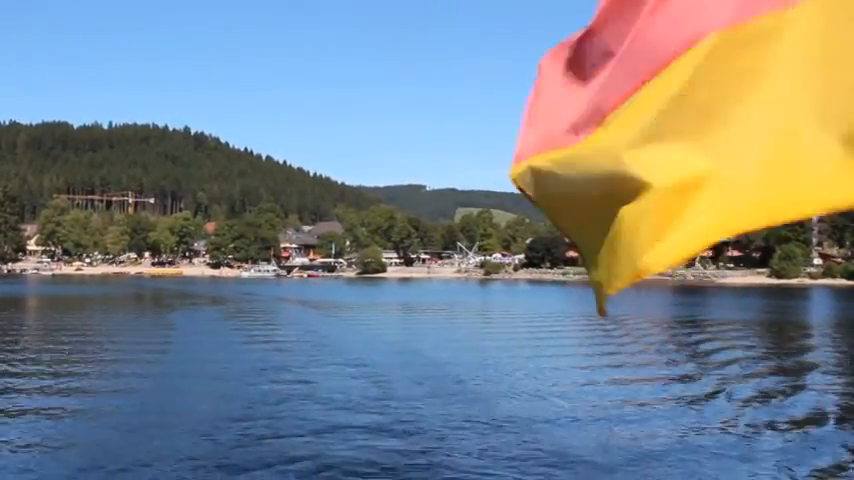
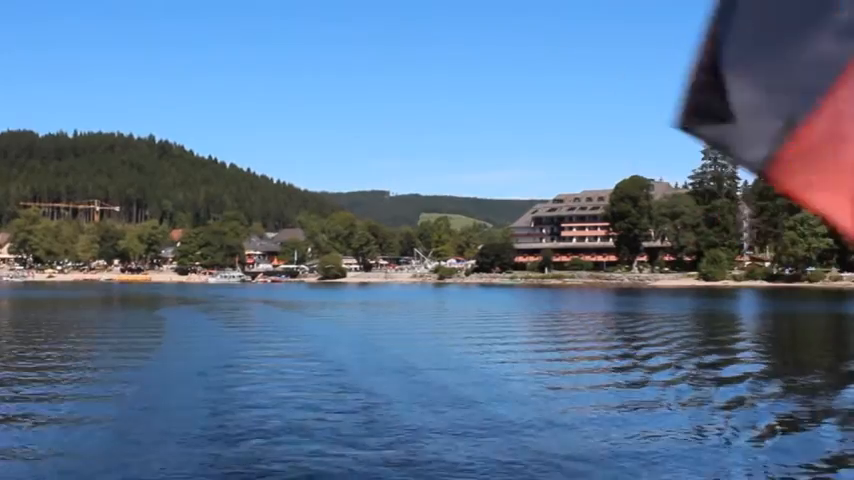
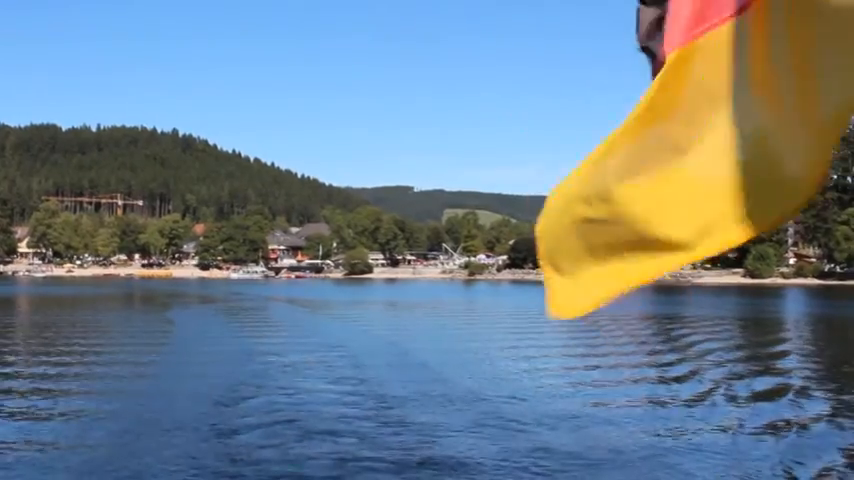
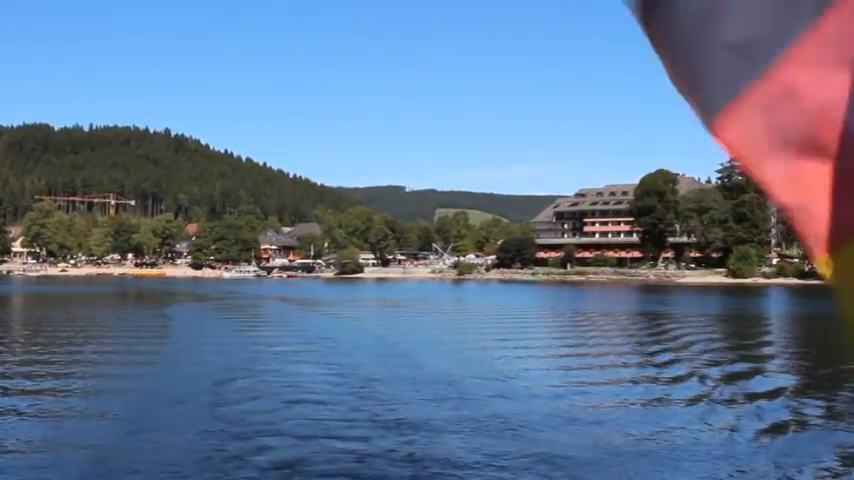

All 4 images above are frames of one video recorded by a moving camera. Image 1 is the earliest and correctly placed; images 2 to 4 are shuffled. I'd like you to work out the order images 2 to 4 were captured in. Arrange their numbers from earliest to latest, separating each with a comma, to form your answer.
3, 4, 2
